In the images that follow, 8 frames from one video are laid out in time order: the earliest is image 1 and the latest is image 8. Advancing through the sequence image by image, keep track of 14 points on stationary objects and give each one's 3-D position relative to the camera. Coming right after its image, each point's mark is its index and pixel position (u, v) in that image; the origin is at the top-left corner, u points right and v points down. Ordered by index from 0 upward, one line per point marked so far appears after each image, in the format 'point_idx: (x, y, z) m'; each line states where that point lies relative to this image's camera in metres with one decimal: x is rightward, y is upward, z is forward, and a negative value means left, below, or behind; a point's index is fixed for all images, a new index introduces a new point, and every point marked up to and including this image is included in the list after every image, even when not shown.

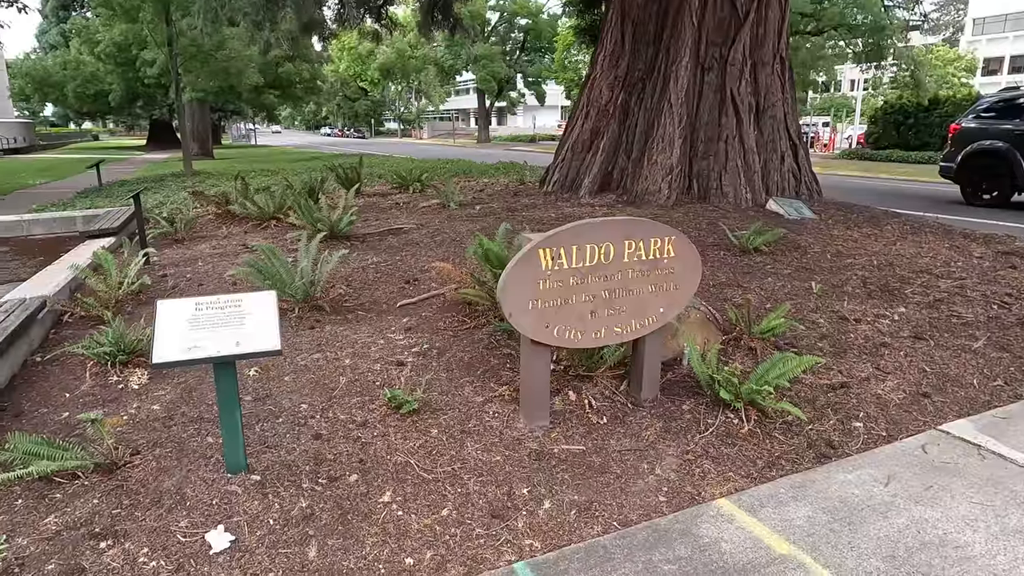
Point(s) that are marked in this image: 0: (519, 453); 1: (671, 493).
0: (0.0, -0.8, +3.2) m
1: (+0.7, -0.9, +2.9) m
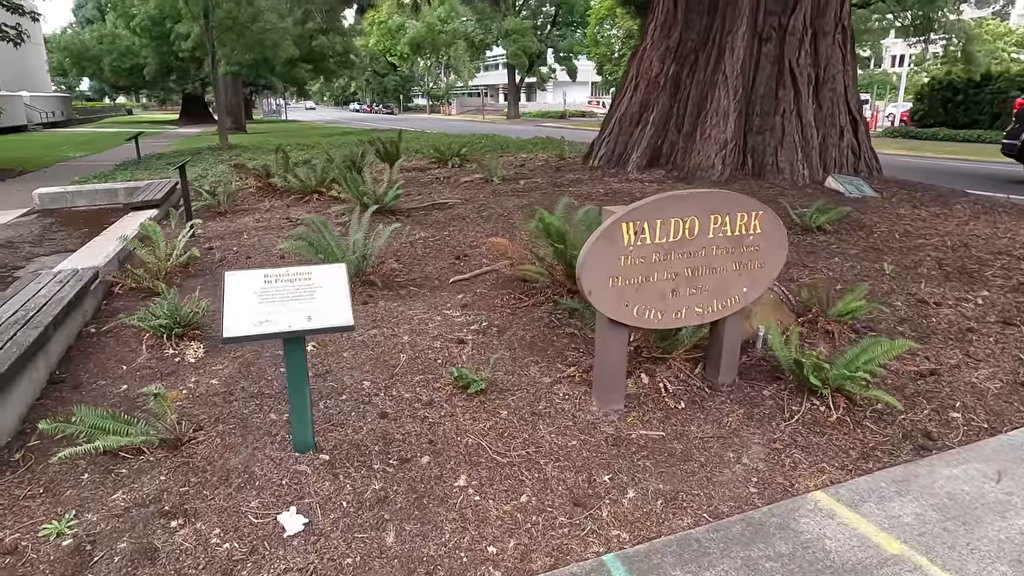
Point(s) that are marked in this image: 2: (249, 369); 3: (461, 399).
0: (+0.4, -0.7, +3.0) m
1: (+1.0, -0.8, +2.8) m
2: (-1.5, -0.5, +3.8) m
3: (-0.2, -0.6, +3.3) m
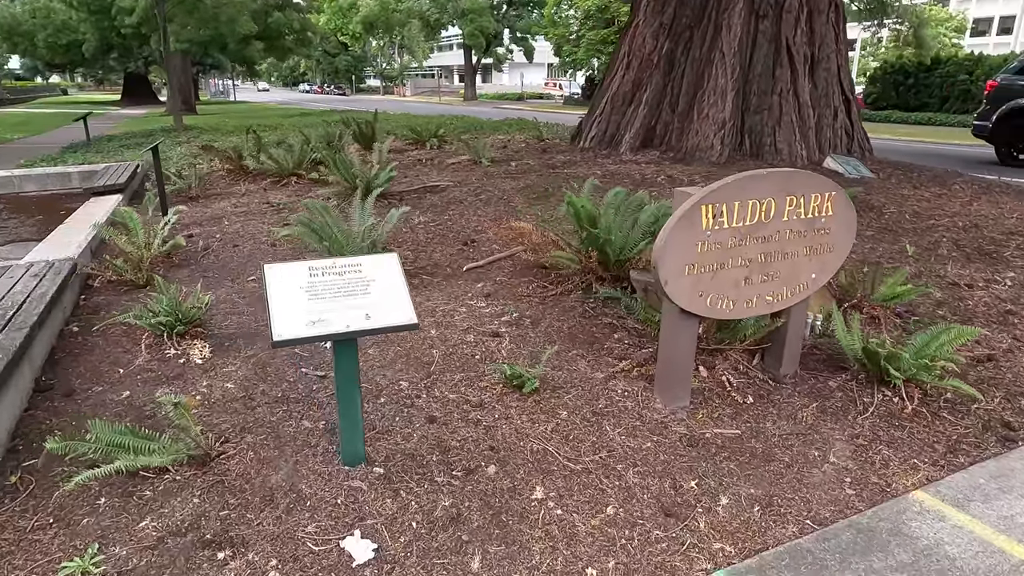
0: (+0.7, -0.6, +2.8) m
1: (+1.3, -0.8, +2.6) m
2: (-1.3, -0.4, +3.5) m
3: (0.0, -0.5, +3.1) m
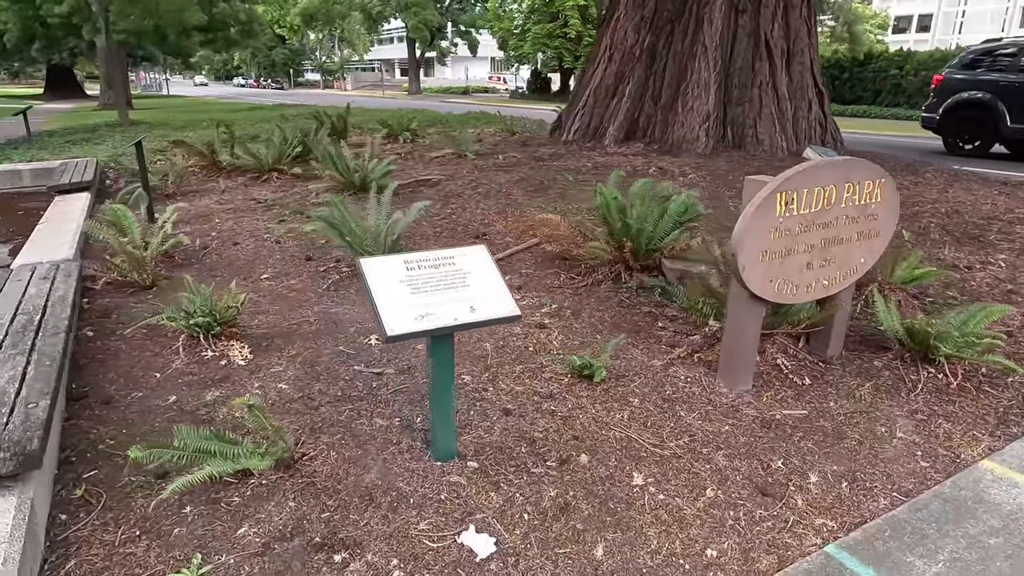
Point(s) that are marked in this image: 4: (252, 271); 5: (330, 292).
0: (+1.0, -0.6, +2.9) m
1: (+1.7, -0.7, +2.7) m
2: (-1.0, -0.4, +3.4) m
3: (+0.3, -0.5, +3.1) m
4: (-1.9, +0.1, +4.8) m
5: (-1.2, 0.0, +4.4) m
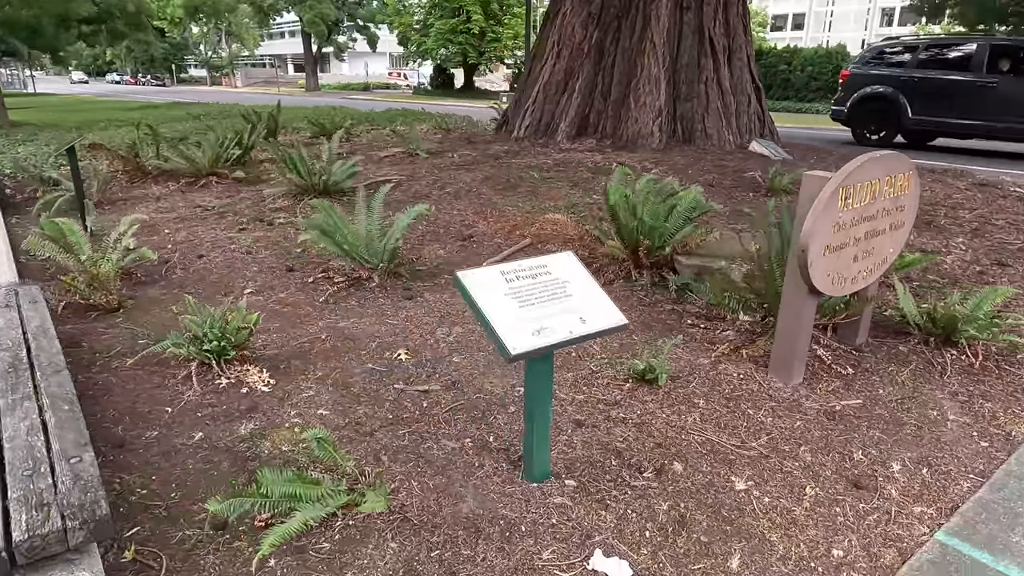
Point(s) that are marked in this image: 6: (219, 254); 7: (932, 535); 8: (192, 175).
0: (+1.3, -0.6, +2.9) m
1: (+2.0, -0.6, +2.8) m
2: (-0.7, -0.5, +3.1) m
3: (+0.6, -0.5, +3.0) m
4: (-1.8, 0.0, +4.4) m
5: (-1.1, -0.1, +4.1) m
6: (-2.2, +0.3, +5.0) m
7: (+1.4, -0.9, +2.3) m
8: (-3.6, +1.3, +7.5) m
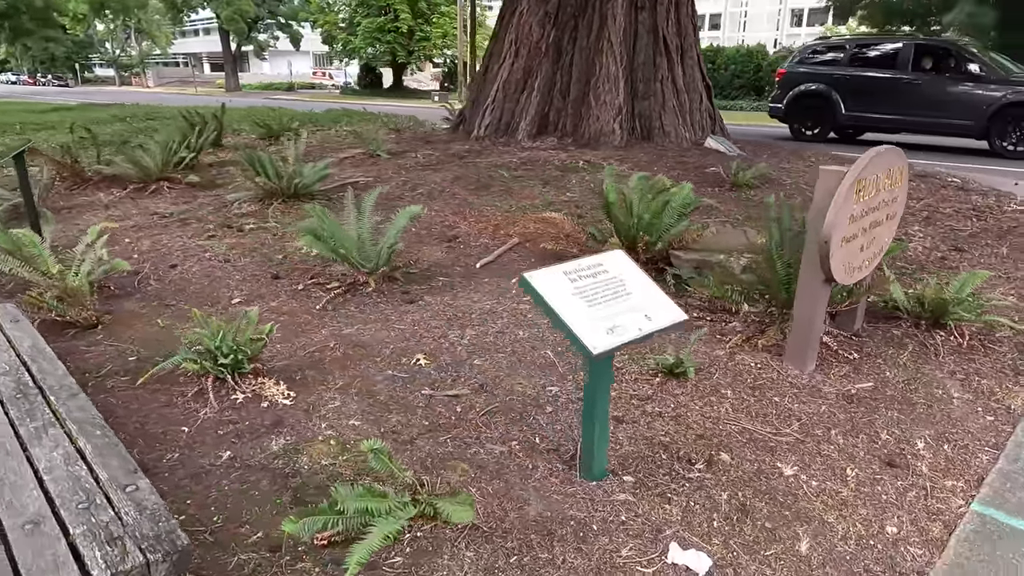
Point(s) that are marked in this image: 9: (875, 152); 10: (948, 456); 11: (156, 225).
0: (+1.4, -0.5, +3.0) m
1: (+2.2, -0.6, +3.0) m
2: (-0.6, -0.5, +3.0) m
3: (+0.7, -0.5, +3.1) m
4: (-1.9, -0.1, +4.2) m
5: (-1.1, -0.1, +4.0) m
6: (-2.3, +0.2, +4.8) m
7: (+1.7, -0.8, +2.4) m
8: (-3.9, +1.1, +7.1) m
9: (+1.6, +0.6, +3.0) m
10: (+1.8, -0.7, +2.7) m
11: (-3.1, +0.5, +5.8) m
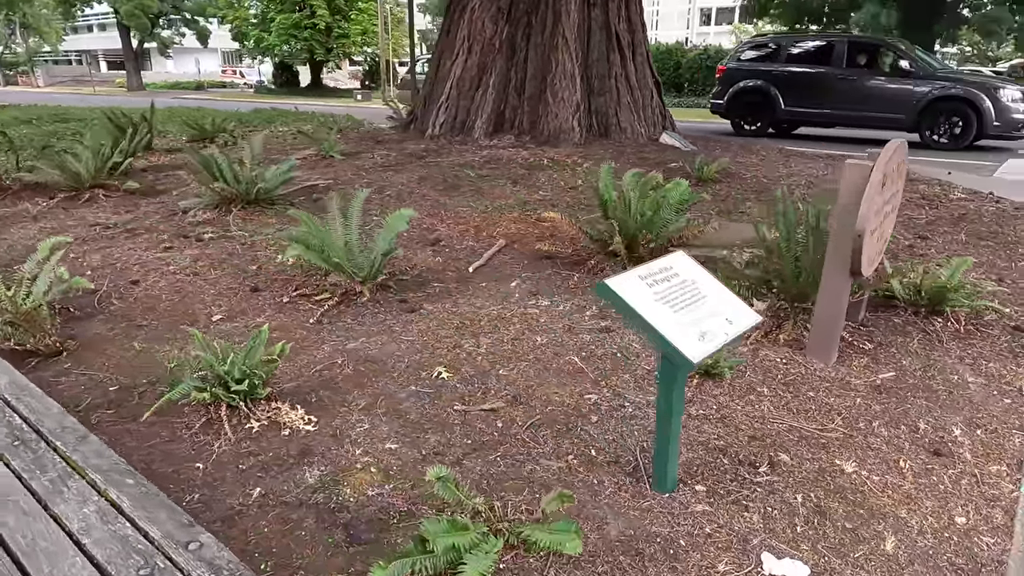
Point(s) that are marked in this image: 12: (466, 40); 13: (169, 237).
0: (+1.6, -0.5, +3.1) m
1: (+2.3, -0.5, +3.1) m
2: (-0.4, -0.5, +2.8) m
3: (+0.9, -0.4, +3.0) m
4: (-1.8, -0.2, +3.9) m
5: (-1.1, -0.2, +3.7) m
6: (-2.3, +0.1, +4.4) m
7: (+1.9, -0.8, +2.5) m
8: (-4.3, +1.0, +6.5) m
9: (+1.7, +0.6, +3.1) m
10: (+2.0, -0.6, +2.8) m
11: (-3.3, +0.4, +5.3) m
12: (-0.6, +3.1, +8.3) m
13: (-2.7, +0.4, +5.2) m
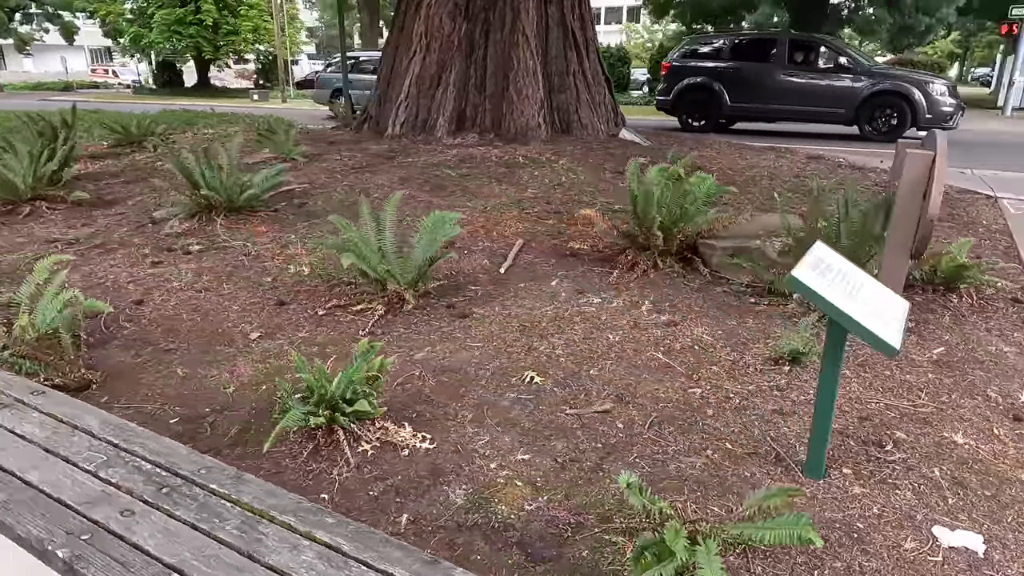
0: (+2.0, -0.4, +3.3) m
1: (+2.7, -0.4, +3.4) m
2: (0.0, -0.6, +2.7) m
3: (+1.3, -0.4, +3.1) m
4: (-1.5, -0.2, +3.5) m
5: (-0.7, -0.3, +3.5) m
6: (-2.1, 0.0, +4.0) m
7: (+2.4, -0.7, +2.7) m
8: (-4.3, +0.7, +5.8) m
9: (+2.1, +0.7, +3.3) m
10: (+2.4, -0.5, +3.0) m
11: (-3.2, +0.2, +4.8) m
12: (-1.1, +3.1, +8.1) m
13: (-2.6, +0.3, +4.8) m
